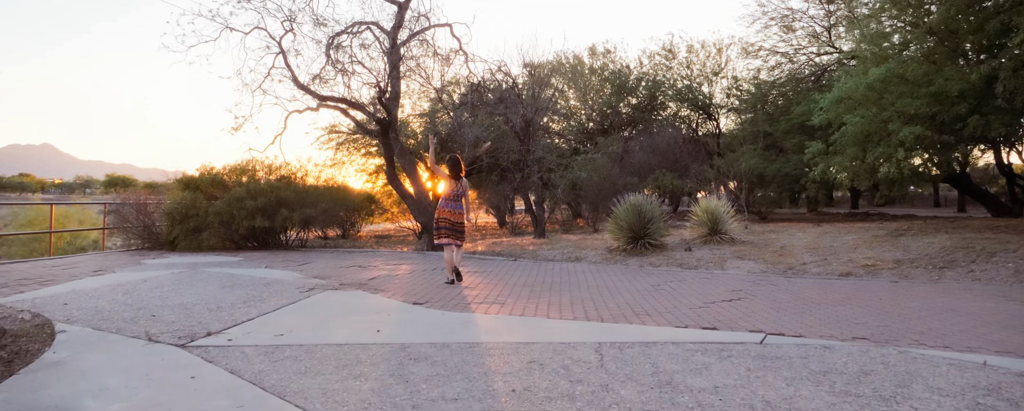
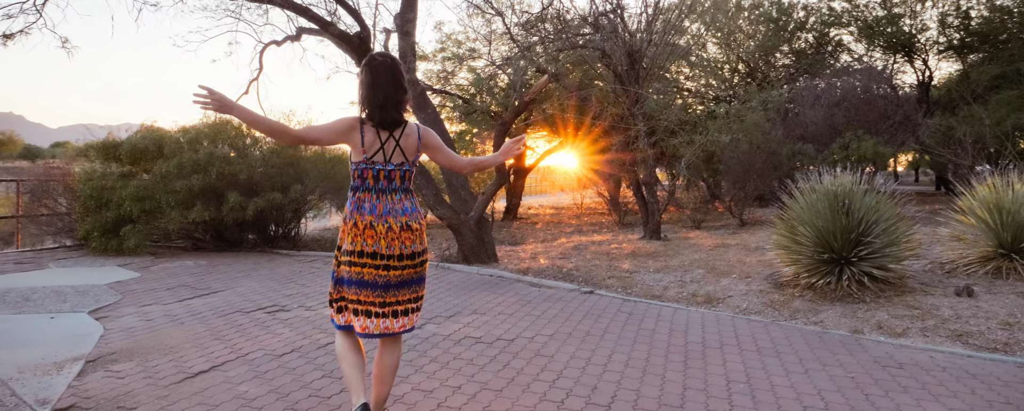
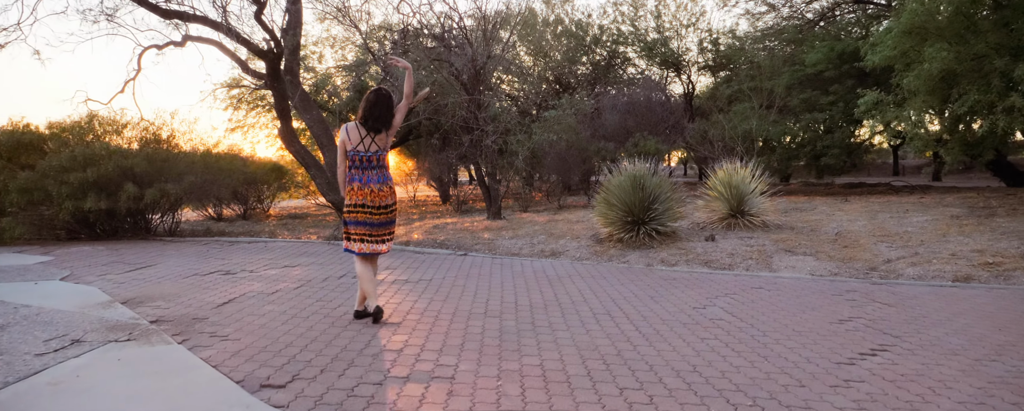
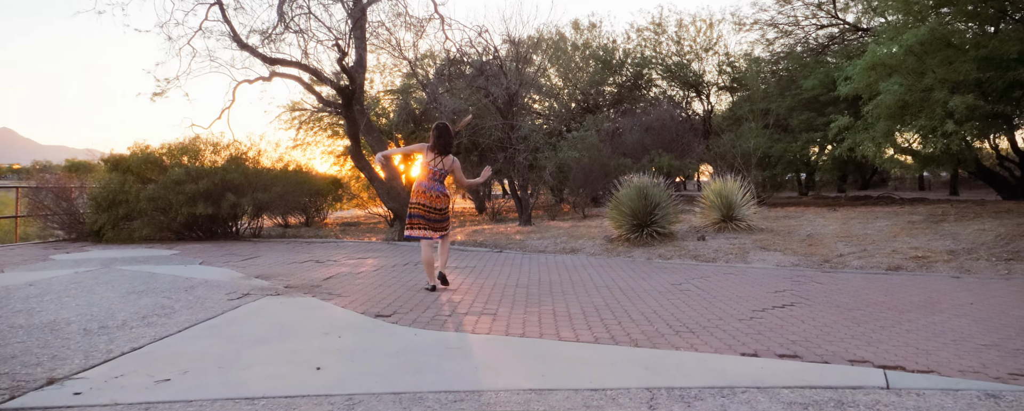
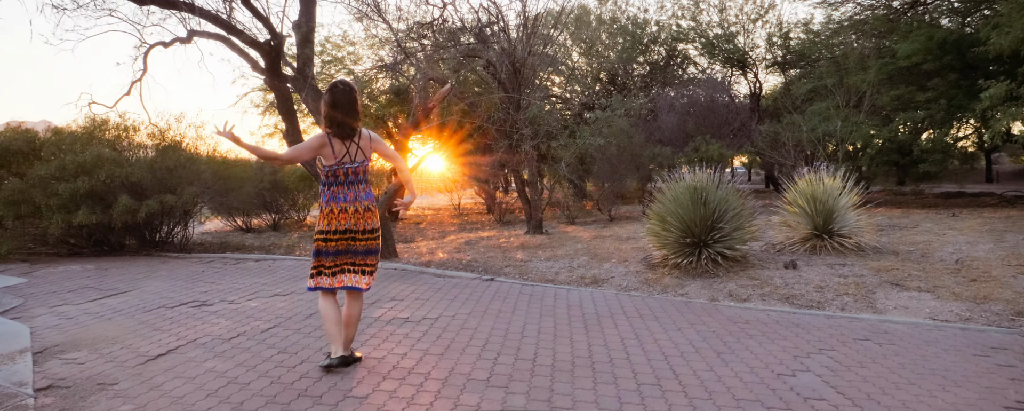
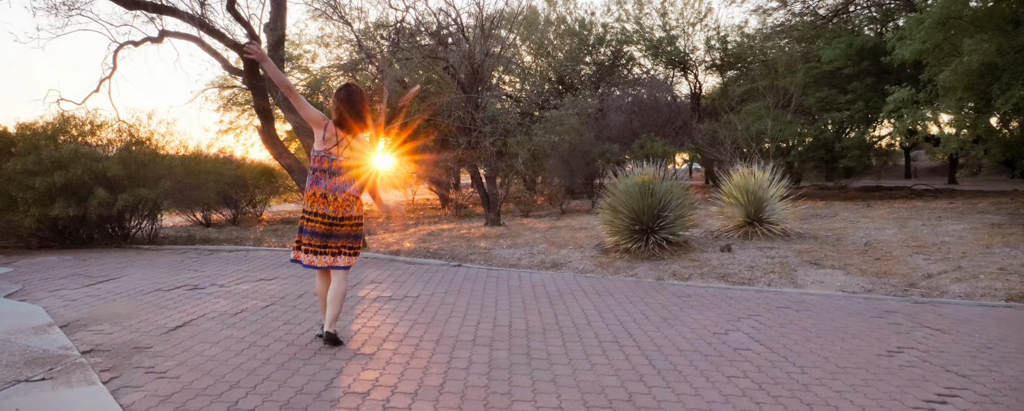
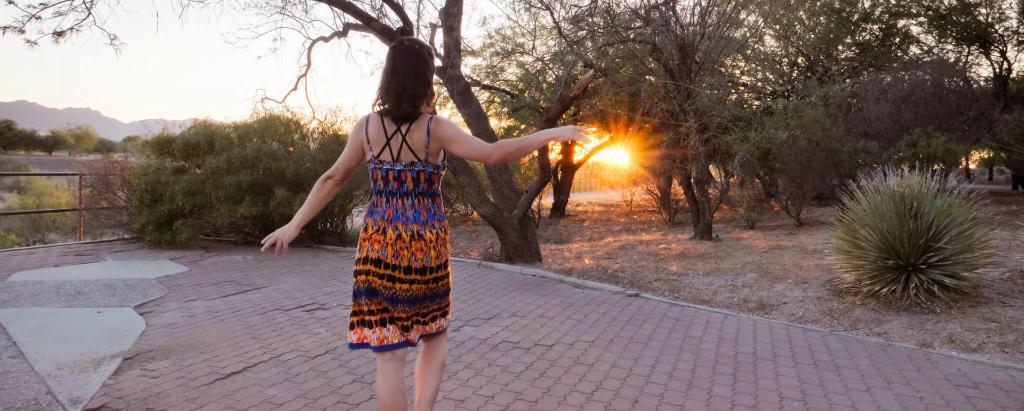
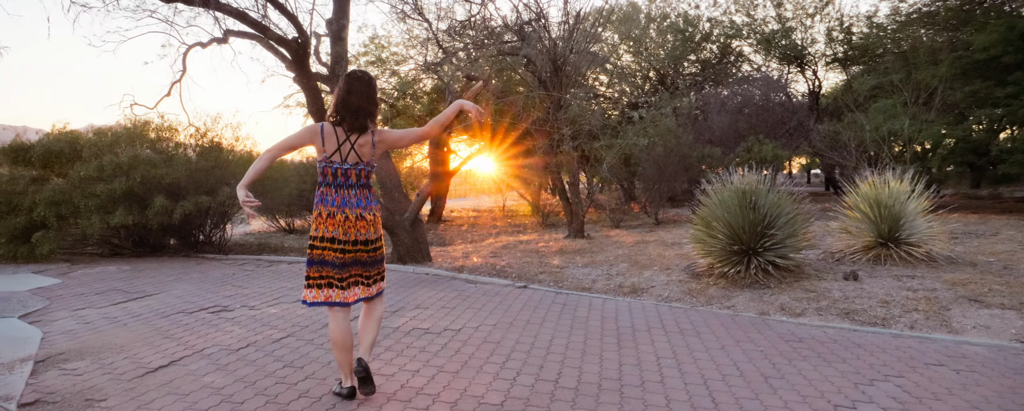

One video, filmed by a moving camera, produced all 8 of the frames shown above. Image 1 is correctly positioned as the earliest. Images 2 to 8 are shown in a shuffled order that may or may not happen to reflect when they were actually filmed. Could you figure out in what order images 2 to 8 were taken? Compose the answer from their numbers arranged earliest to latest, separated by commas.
4, 3, 6, 5, 8, 2, 7
